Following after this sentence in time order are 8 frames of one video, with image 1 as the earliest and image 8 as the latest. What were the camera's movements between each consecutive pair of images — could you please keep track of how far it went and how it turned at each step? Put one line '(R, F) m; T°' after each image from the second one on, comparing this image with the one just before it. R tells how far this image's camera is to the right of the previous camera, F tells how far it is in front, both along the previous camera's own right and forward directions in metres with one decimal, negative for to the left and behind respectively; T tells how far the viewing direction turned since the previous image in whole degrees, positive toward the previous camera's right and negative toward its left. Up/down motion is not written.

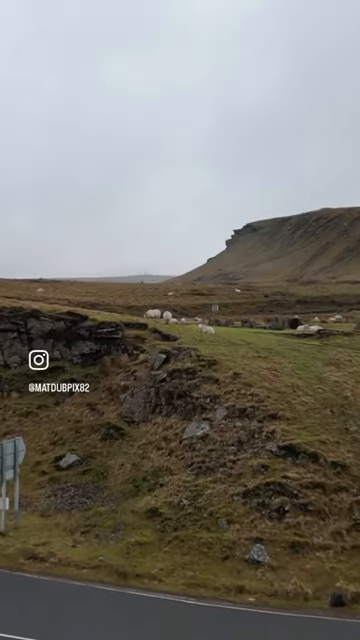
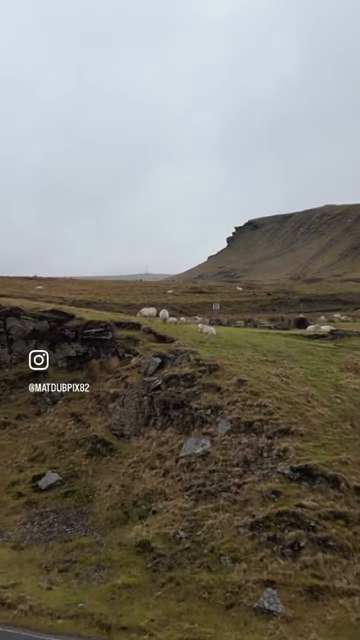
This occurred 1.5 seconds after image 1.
(+0.1, +3.7) m; 0°
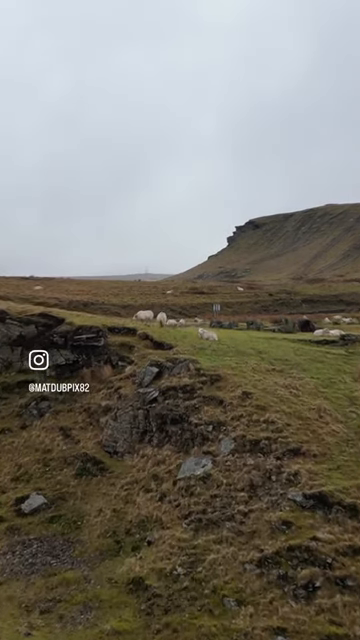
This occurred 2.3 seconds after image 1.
(0.0, +2.4) m; 0°
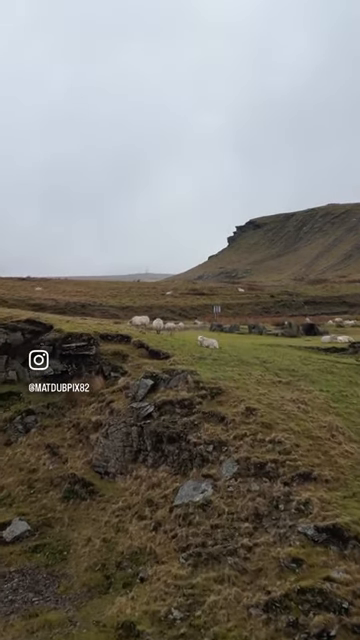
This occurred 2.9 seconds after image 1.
(+0.1, +2.1) m; 0°
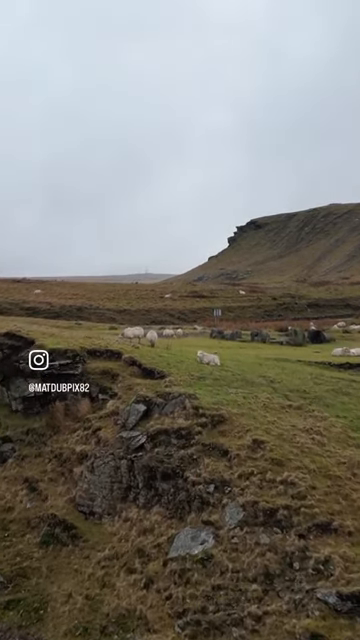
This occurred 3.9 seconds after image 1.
(+0.1, +2.8) m; 0°
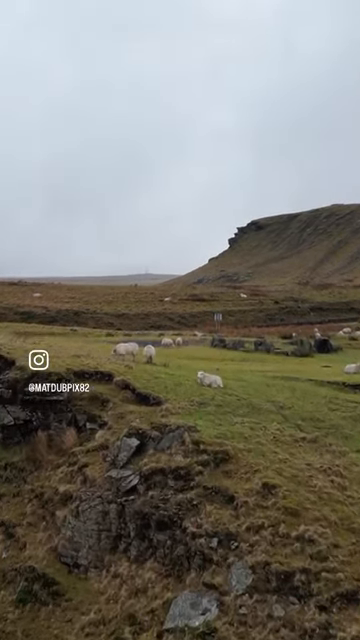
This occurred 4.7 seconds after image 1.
(0.0, +2.5) m; 0°
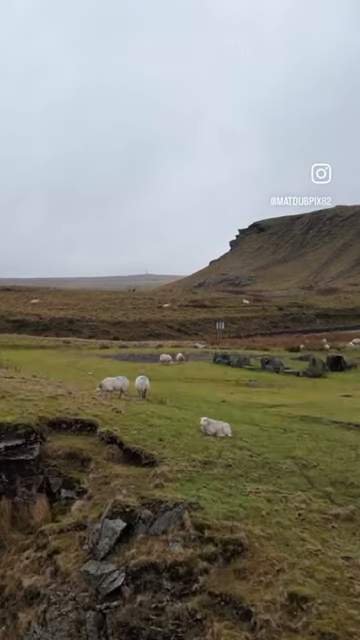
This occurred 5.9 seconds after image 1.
(0.0, +3.9) m; 0°
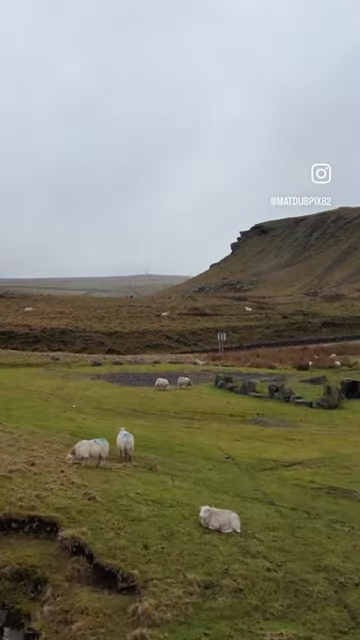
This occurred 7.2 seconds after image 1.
(+0.1, +4.4) m; 0°
